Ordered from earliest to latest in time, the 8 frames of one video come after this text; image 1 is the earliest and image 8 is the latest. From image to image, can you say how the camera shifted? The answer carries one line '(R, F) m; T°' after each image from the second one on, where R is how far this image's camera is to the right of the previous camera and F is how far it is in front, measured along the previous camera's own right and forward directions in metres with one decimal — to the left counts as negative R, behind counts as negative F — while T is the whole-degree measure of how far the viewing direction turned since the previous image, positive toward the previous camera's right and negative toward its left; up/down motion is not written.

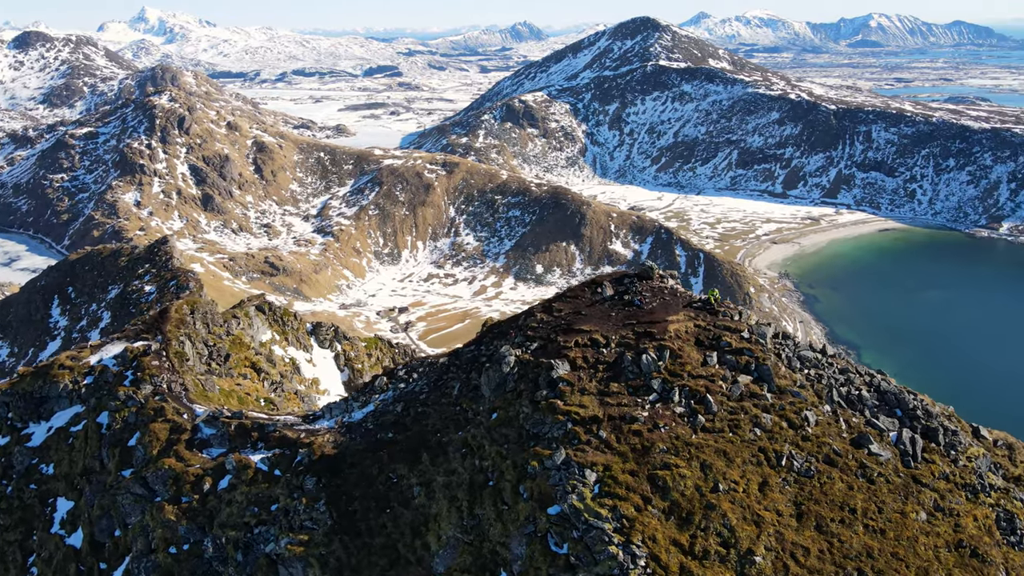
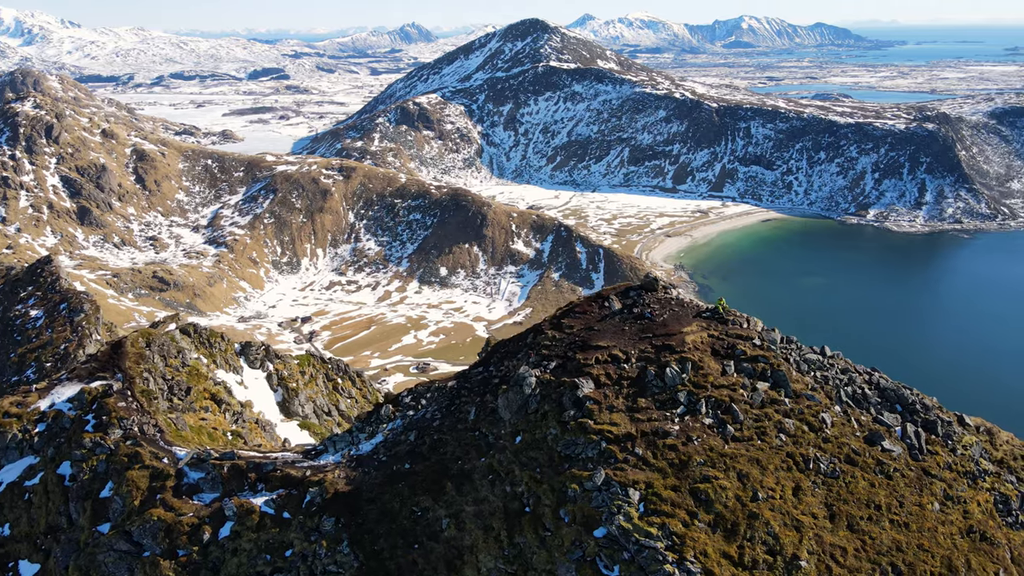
(-4.2, +0.8) m; +7°
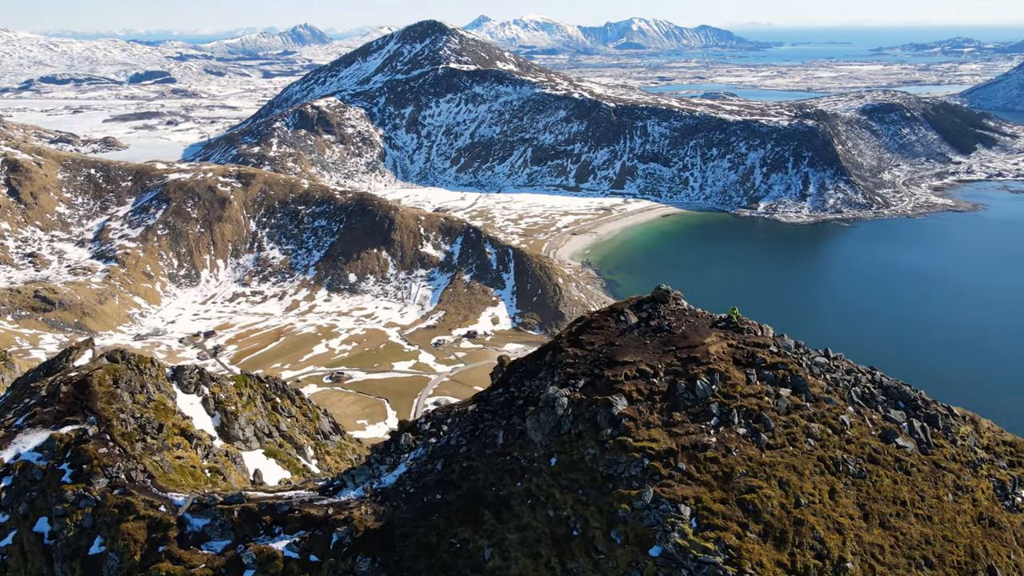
(-4.3, +0.8) m; +7°
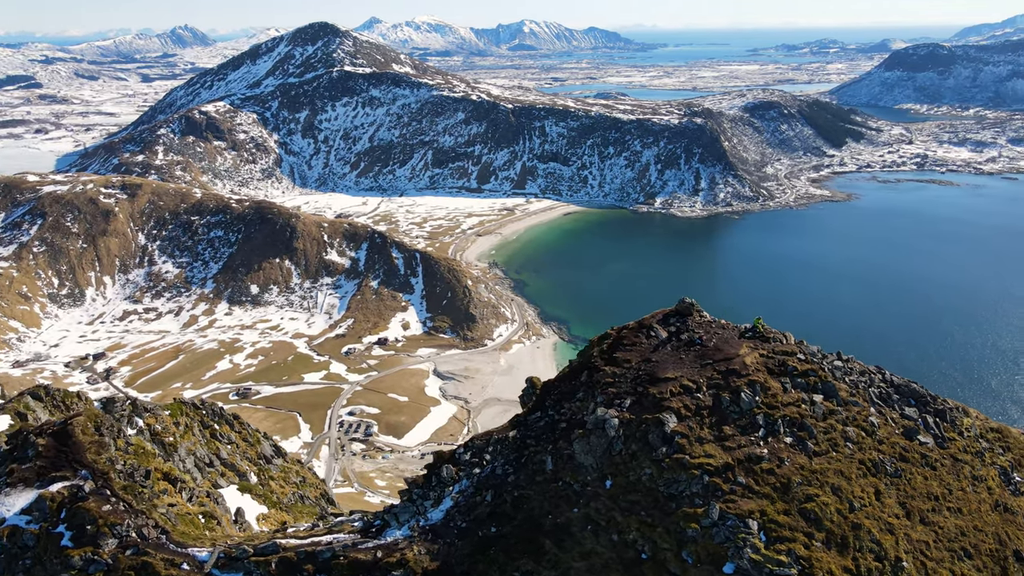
(-5.0, +0.9) m; +7°
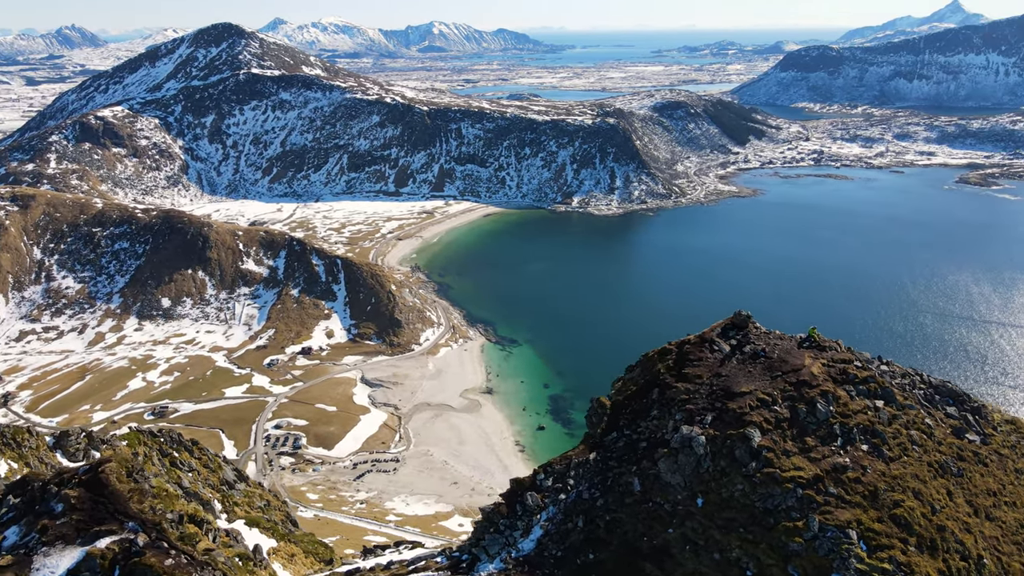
(-5.8, +0.8) m; +6°
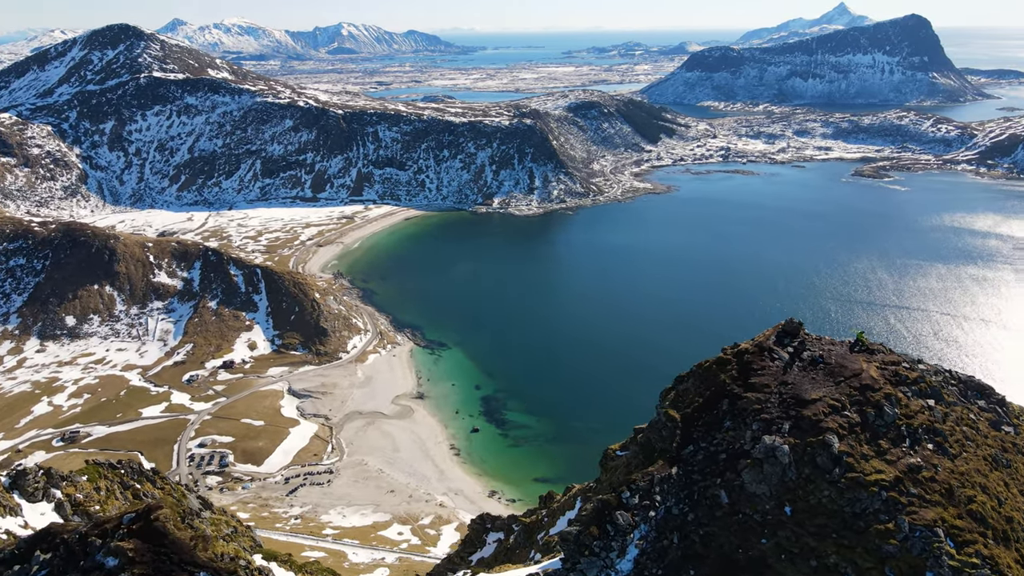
(-5.8, +0.6) m; +6°
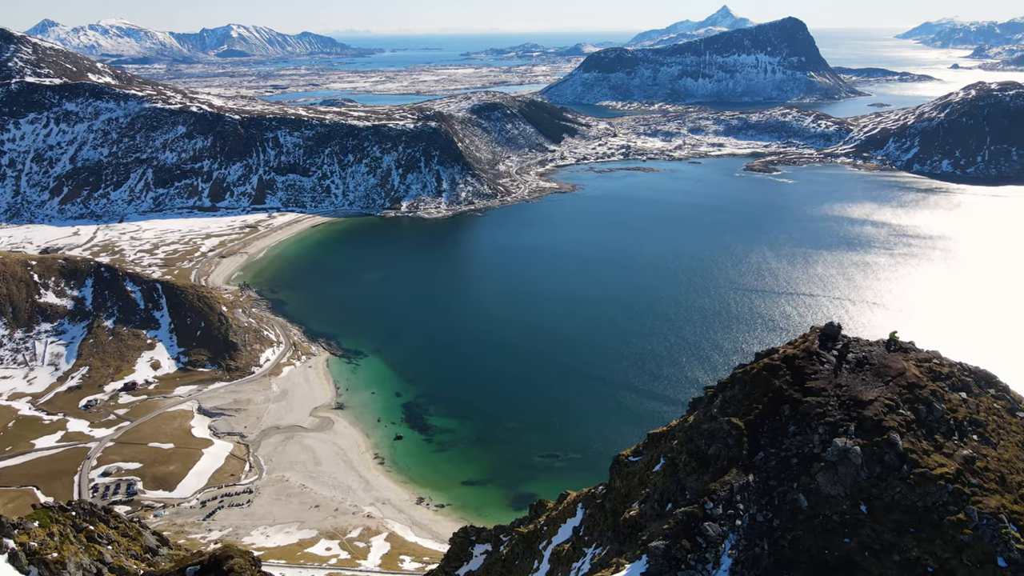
(-6.3, +0.5) m; +7°
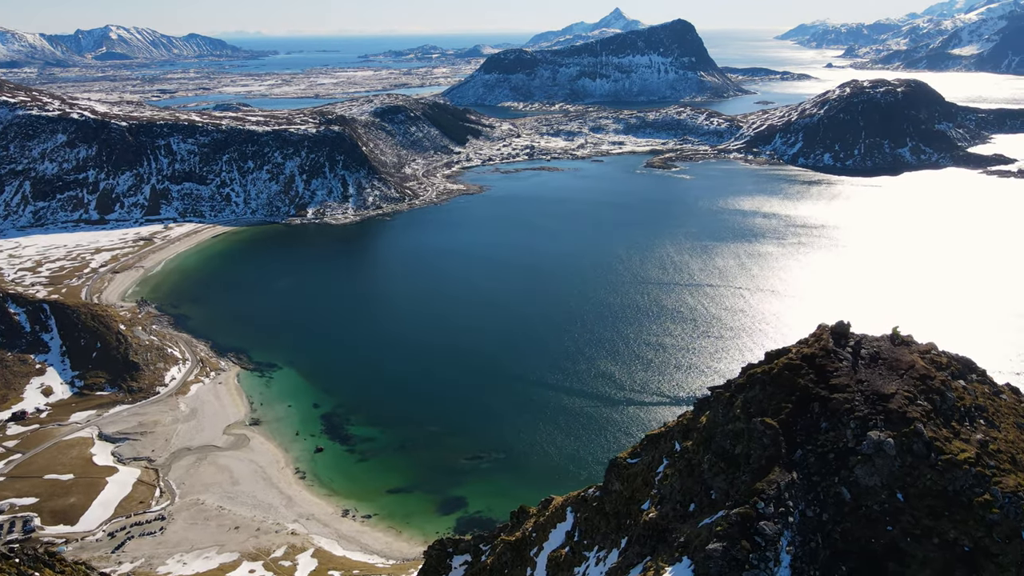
(-5.5, +0.3) m; +7°
